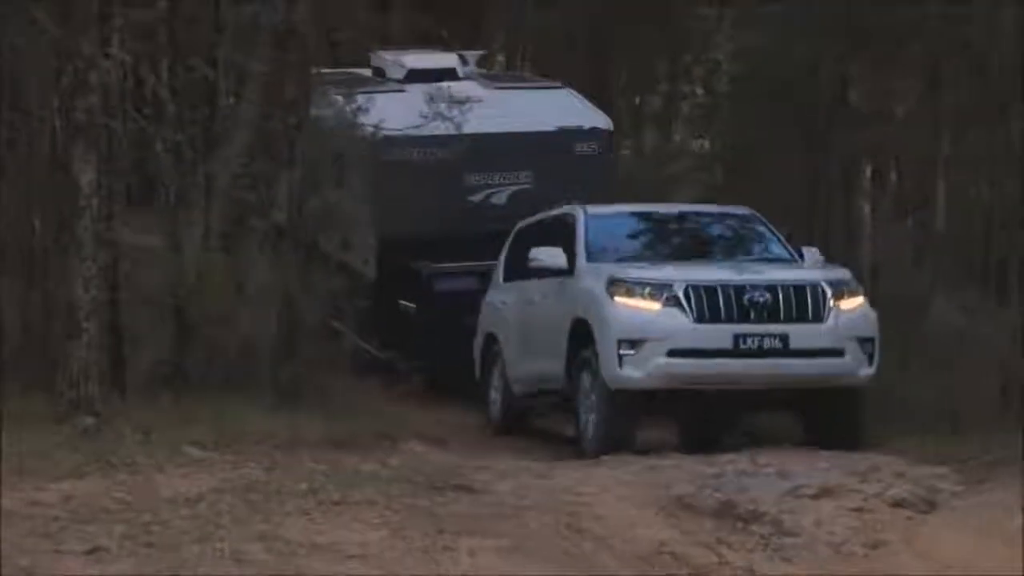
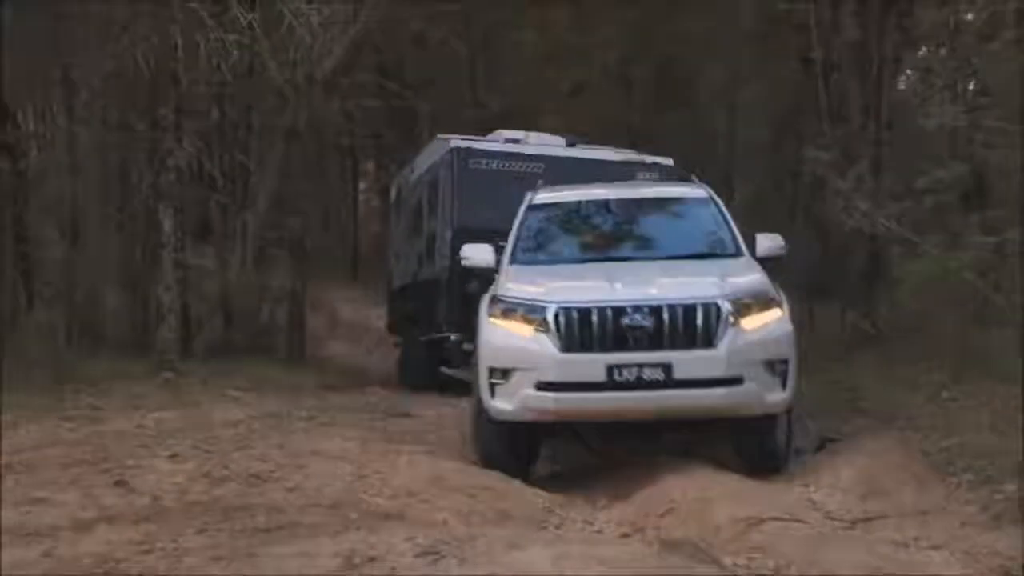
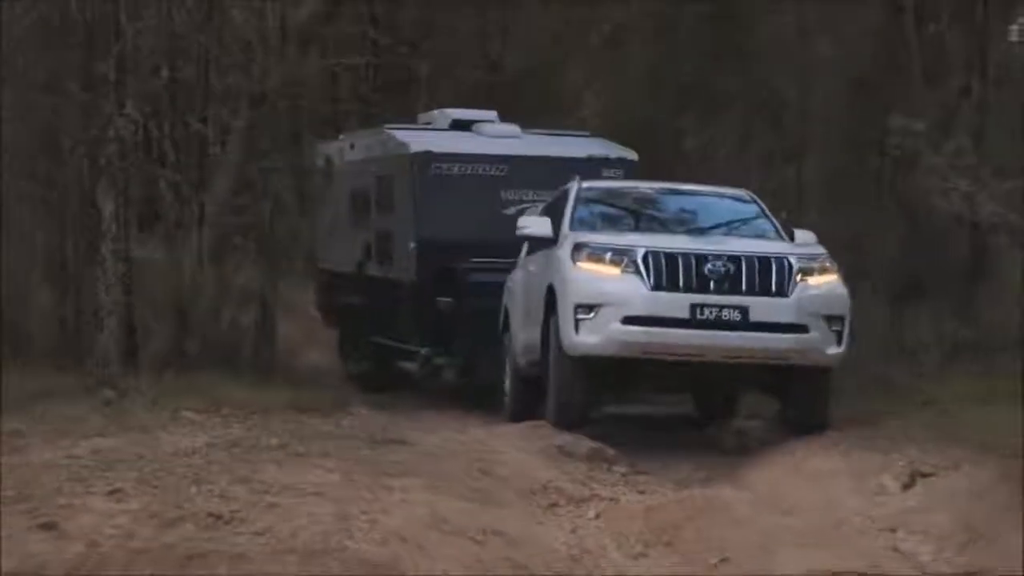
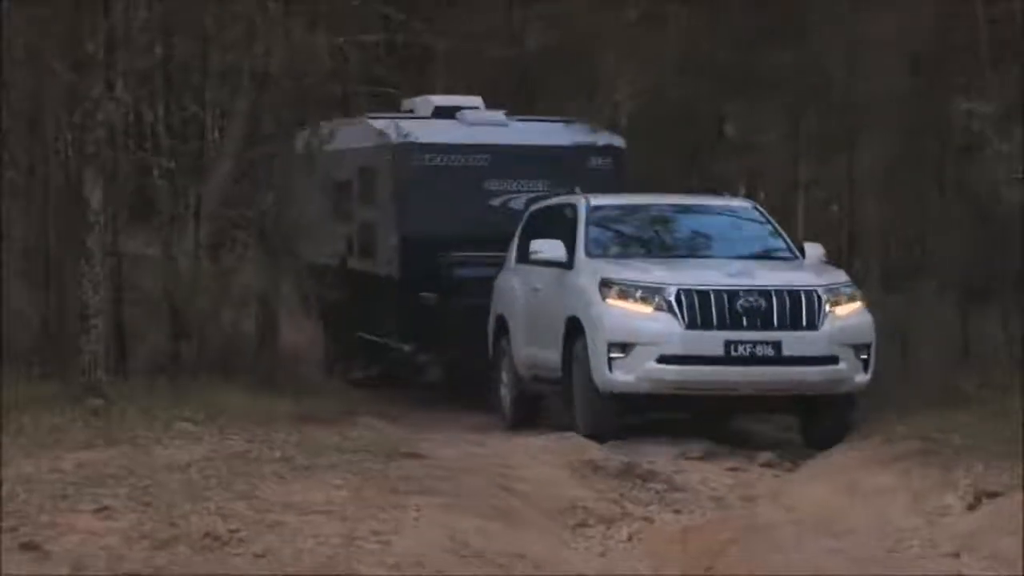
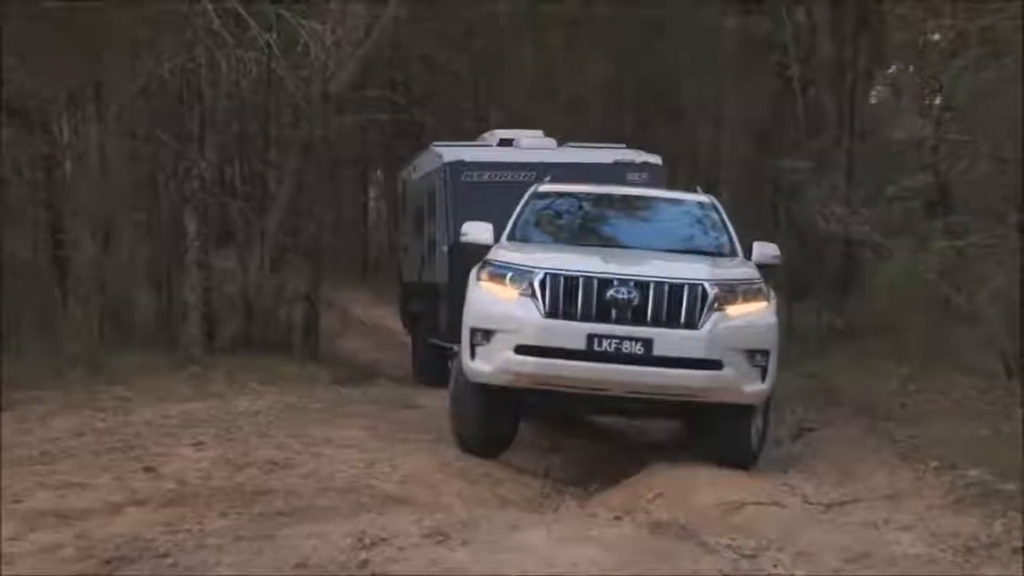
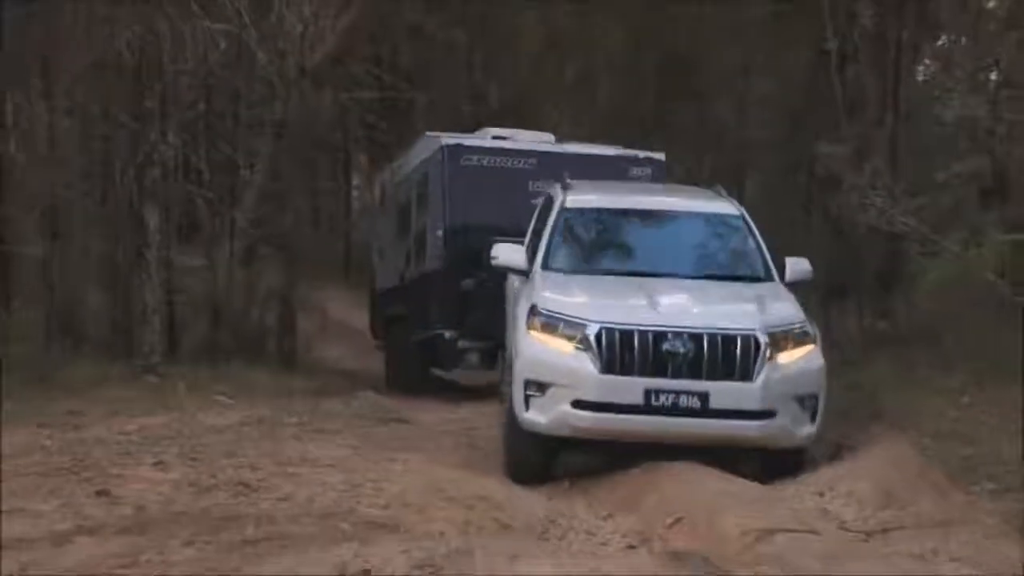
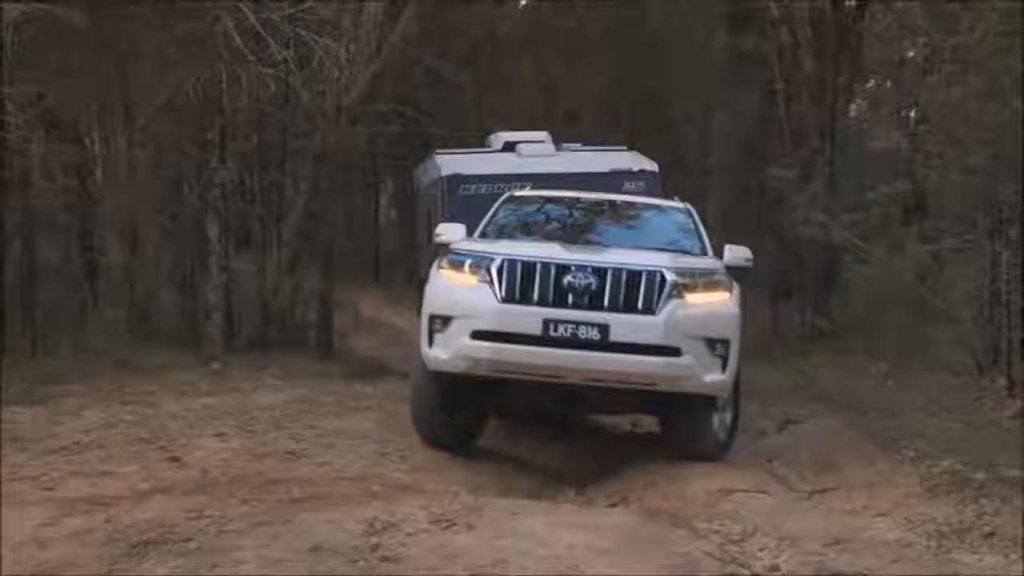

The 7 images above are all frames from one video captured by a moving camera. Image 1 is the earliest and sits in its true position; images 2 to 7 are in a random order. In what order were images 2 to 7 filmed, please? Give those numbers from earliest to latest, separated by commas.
4, 3, 6, 2, 5, 7
